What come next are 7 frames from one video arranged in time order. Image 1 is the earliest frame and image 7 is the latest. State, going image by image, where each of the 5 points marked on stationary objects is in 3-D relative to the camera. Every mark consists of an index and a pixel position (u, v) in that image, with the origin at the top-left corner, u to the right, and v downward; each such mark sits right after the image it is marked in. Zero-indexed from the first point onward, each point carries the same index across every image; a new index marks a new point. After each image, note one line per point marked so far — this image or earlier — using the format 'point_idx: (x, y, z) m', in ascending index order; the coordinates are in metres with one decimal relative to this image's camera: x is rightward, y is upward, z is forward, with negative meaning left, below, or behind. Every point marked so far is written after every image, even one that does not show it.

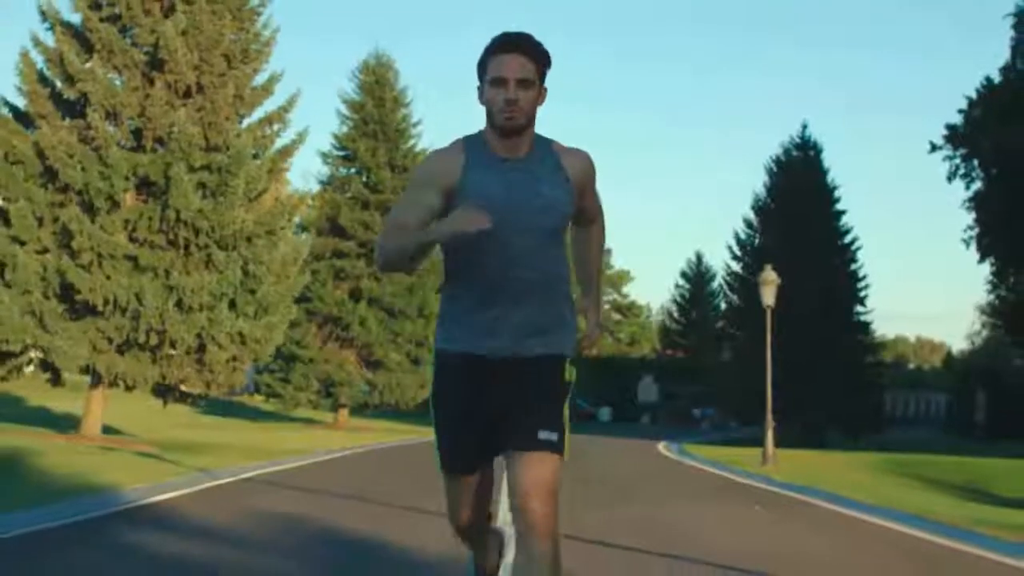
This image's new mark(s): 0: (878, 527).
0: (+5.0, -3.1, +19.7) m
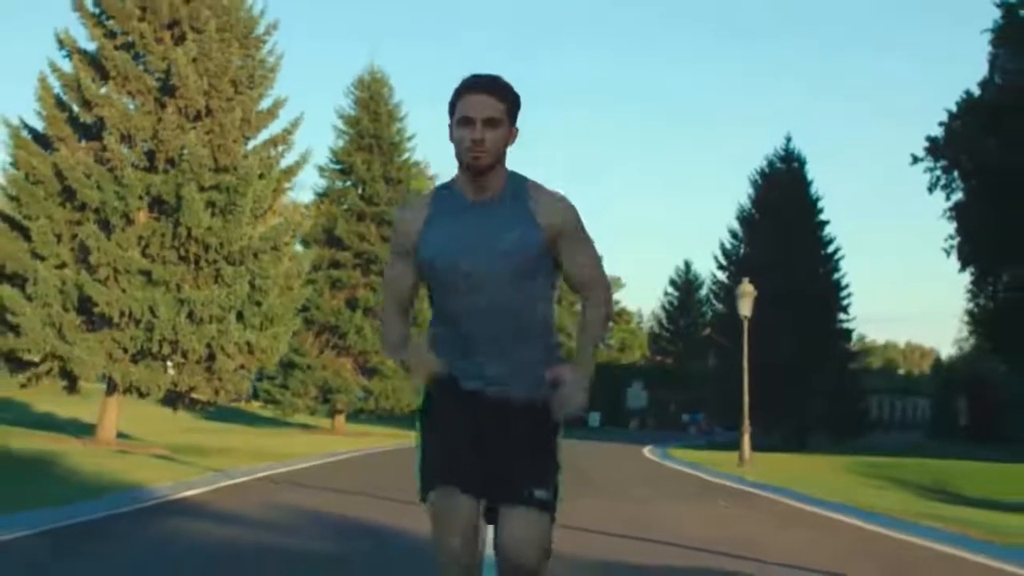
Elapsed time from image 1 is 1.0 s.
0: (+4.8, -3.3, +21.3) m
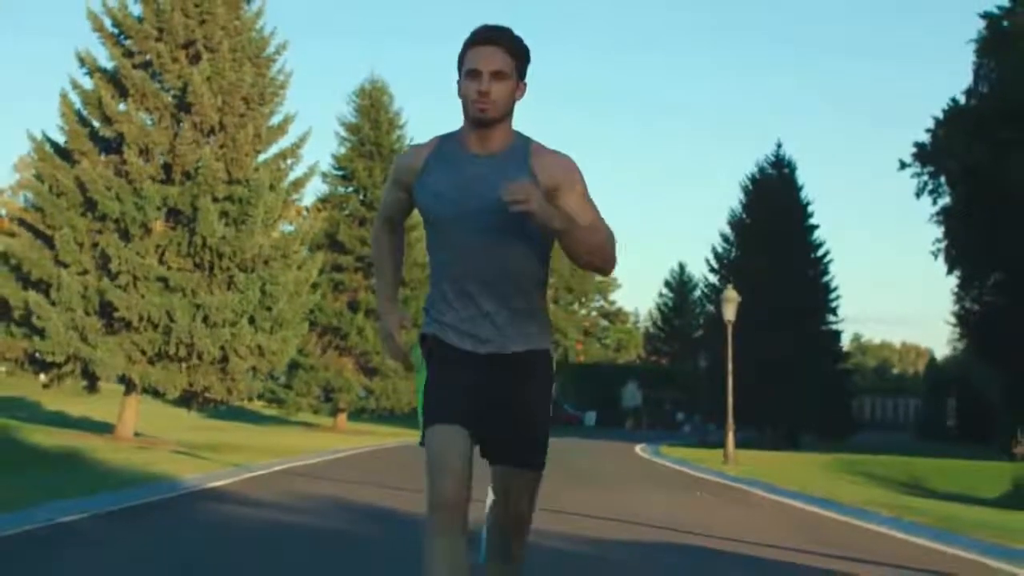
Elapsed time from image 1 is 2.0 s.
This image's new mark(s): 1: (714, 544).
0: (+4.8, -3.5, +22.9) m
1: (+2.1, -2.6, +15.5) m
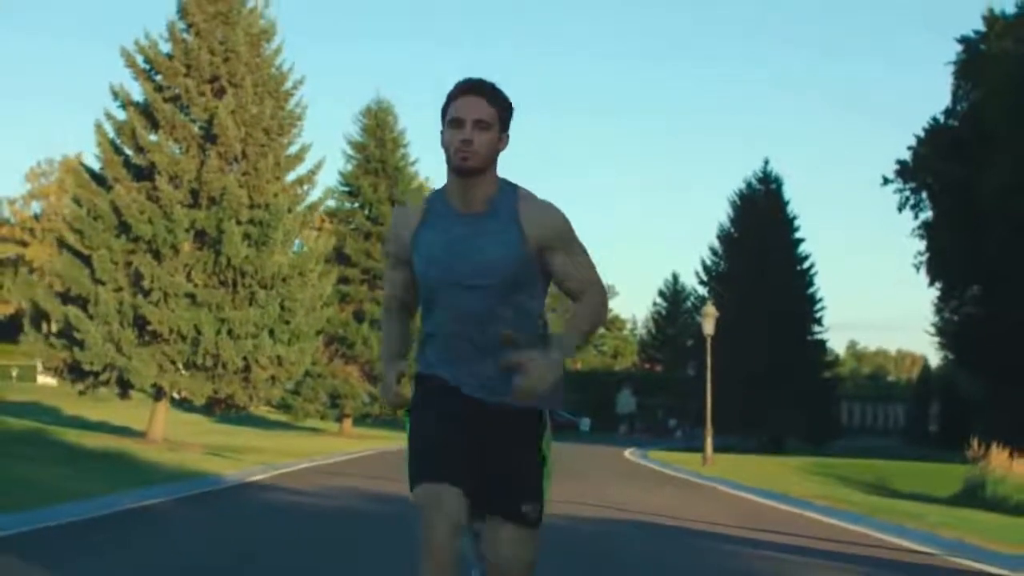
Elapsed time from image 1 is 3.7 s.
0: (+4.7, -3.8, +25.7) m
1: (+2.1, -2.9, +18.2) m
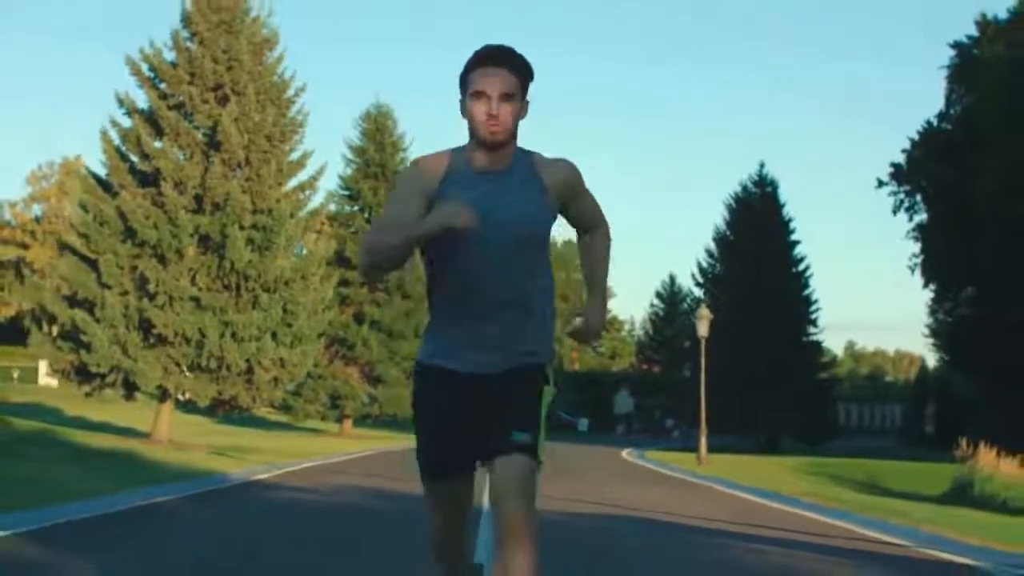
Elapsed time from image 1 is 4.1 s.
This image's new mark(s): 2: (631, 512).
0: (+4.7, -3.9, +26.3) m
1: (+2.0, -3.0, +18.8) m
2: (+1.6, -3.0, +19.8) m
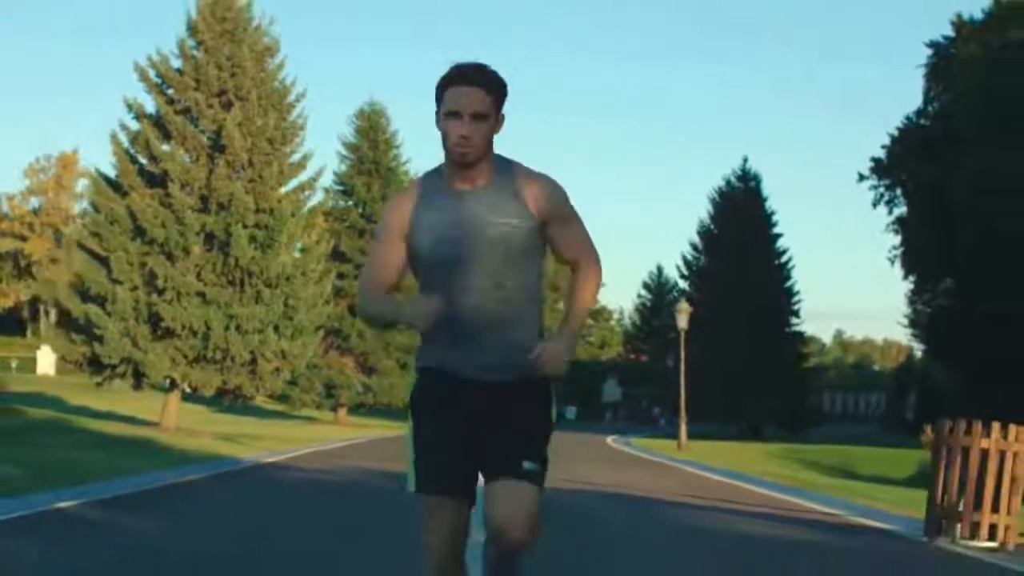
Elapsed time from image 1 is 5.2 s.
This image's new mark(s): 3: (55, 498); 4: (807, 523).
0: (+4.5, -3.8, +28.2) m
1: (+1.9, -3.0, +20.7) m
2: (+1.4, -3.0, +21.7) m
3: (-5.8, -2.7, +19.0) m
4: (+3.4, -2.7, +17.0) m
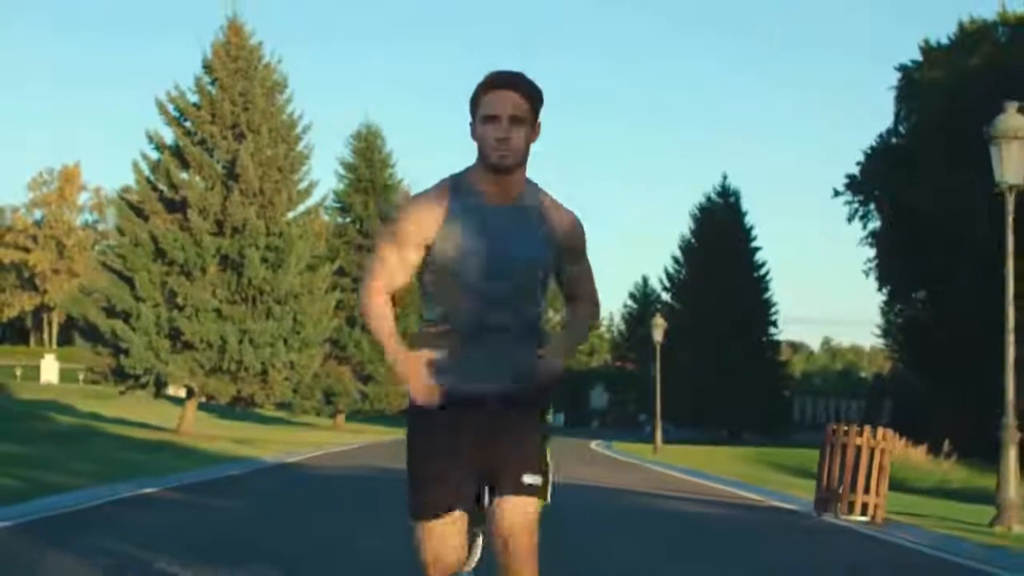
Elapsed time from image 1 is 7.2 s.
0: (+4.2, -4.2, +31.4) m
1: (+1.7, -3.3, +23.9) m
2: (+1.2, -3.4, +24.8) m
3: (-6.0, -3.1, +22.2) m
4: (+3.2, -3.1, +20.1) m
